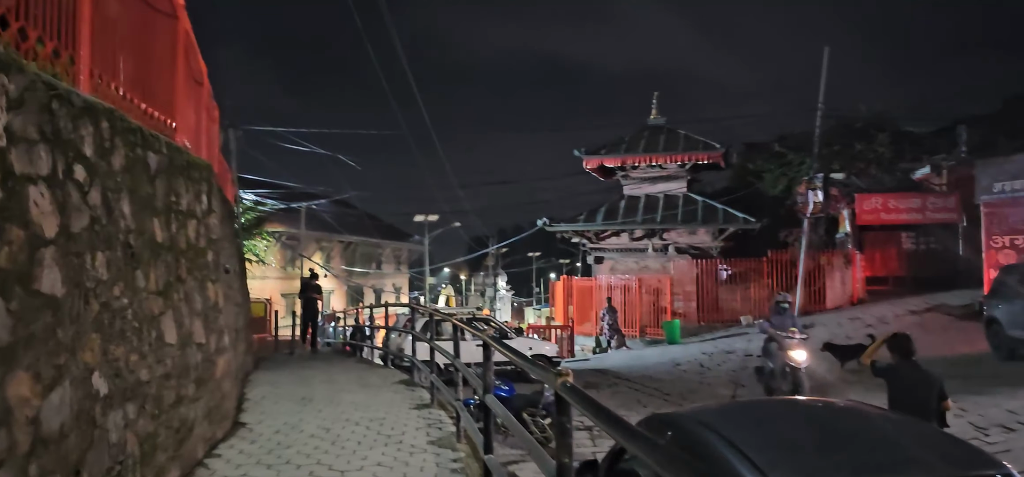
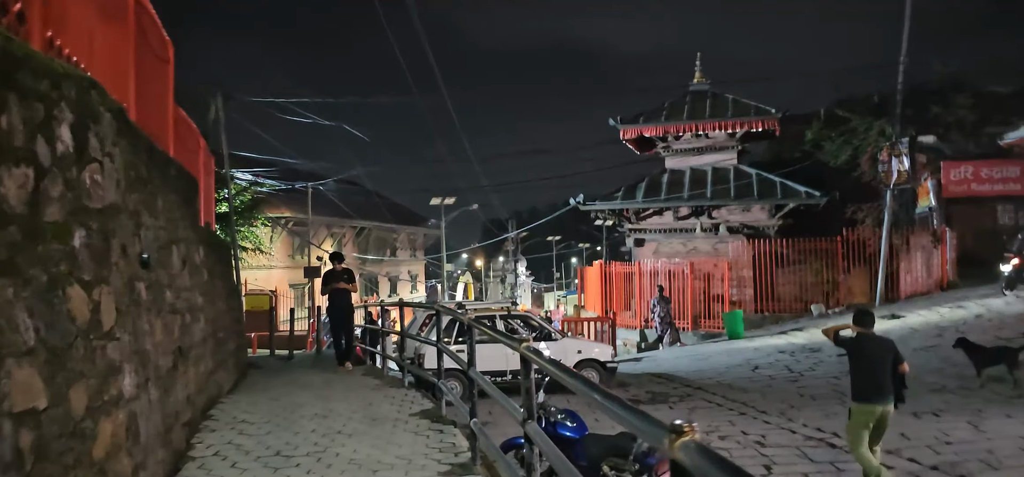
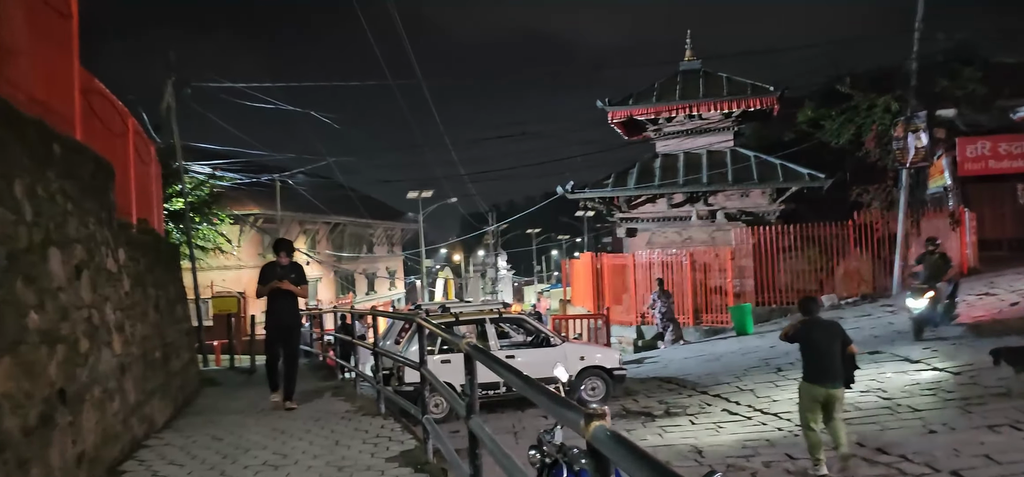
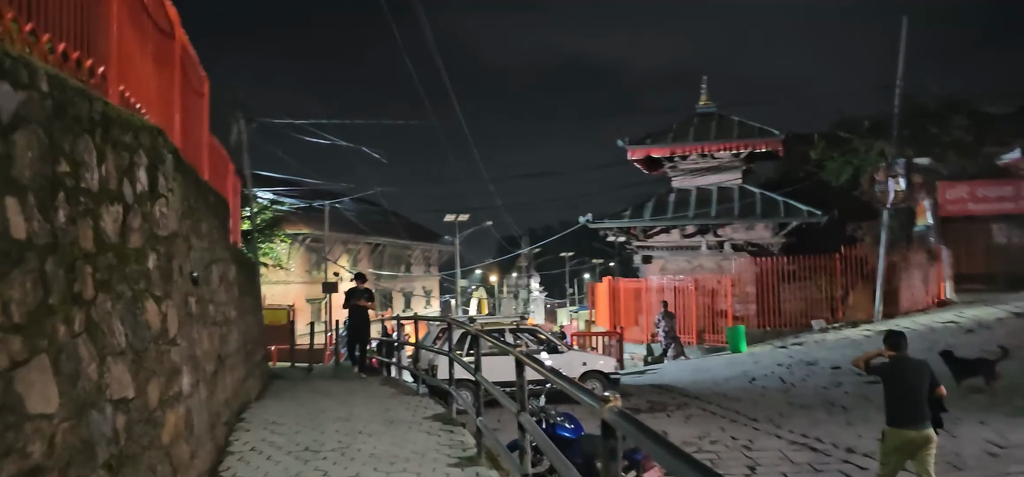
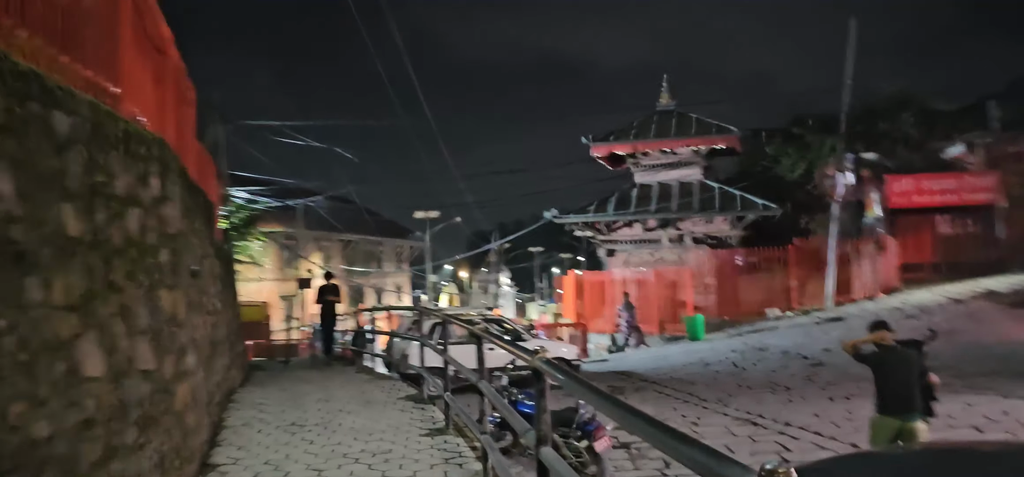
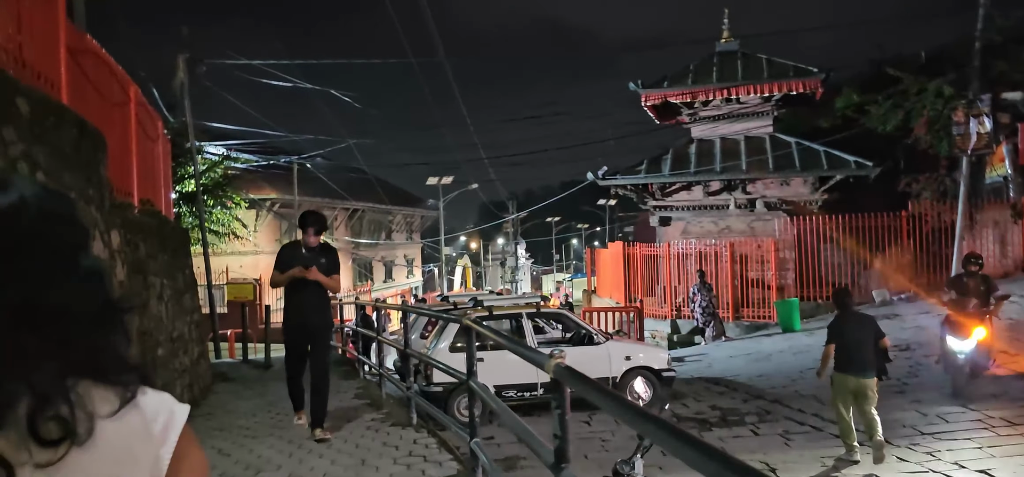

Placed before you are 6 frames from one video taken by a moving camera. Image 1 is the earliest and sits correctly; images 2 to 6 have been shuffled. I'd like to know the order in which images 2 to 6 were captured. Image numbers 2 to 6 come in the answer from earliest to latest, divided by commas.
5, 4, 2, 3, 6
